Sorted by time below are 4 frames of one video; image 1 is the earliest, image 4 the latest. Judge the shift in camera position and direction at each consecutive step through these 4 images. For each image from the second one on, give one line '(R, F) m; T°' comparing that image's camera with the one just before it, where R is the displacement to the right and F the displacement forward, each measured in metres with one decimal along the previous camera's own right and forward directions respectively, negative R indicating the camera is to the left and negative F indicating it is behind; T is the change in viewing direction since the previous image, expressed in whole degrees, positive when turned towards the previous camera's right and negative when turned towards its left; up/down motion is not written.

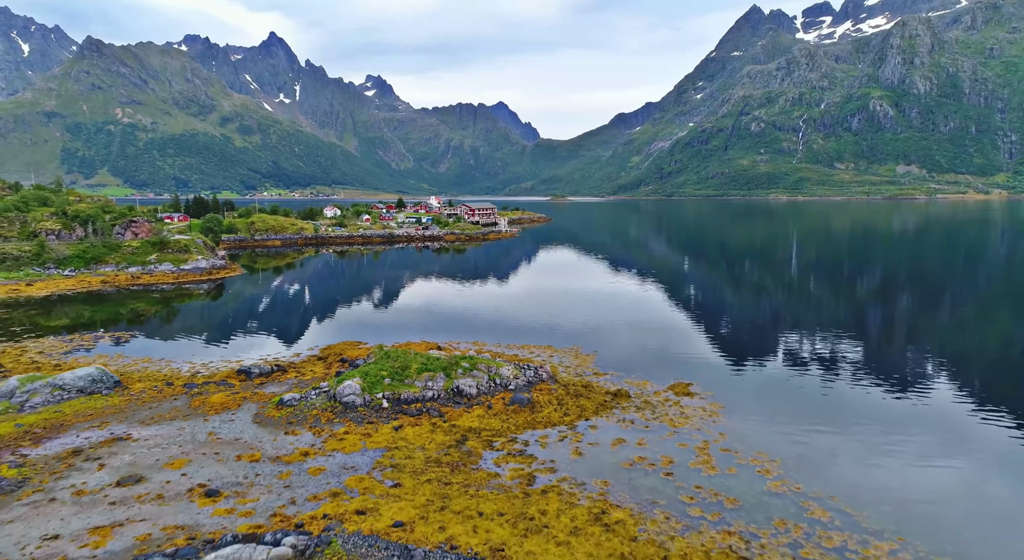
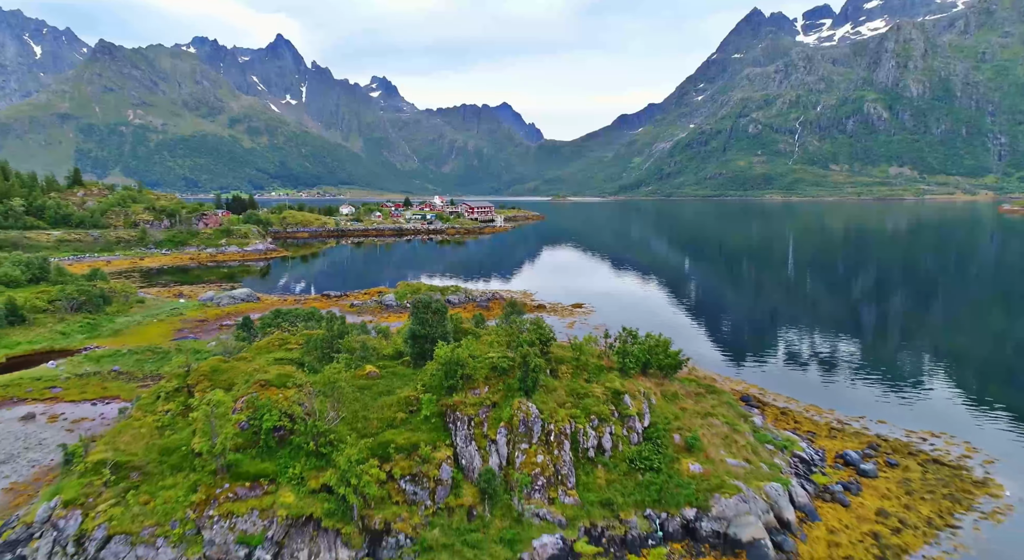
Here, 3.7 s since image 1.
(+2.4, -17.0) m; 0°
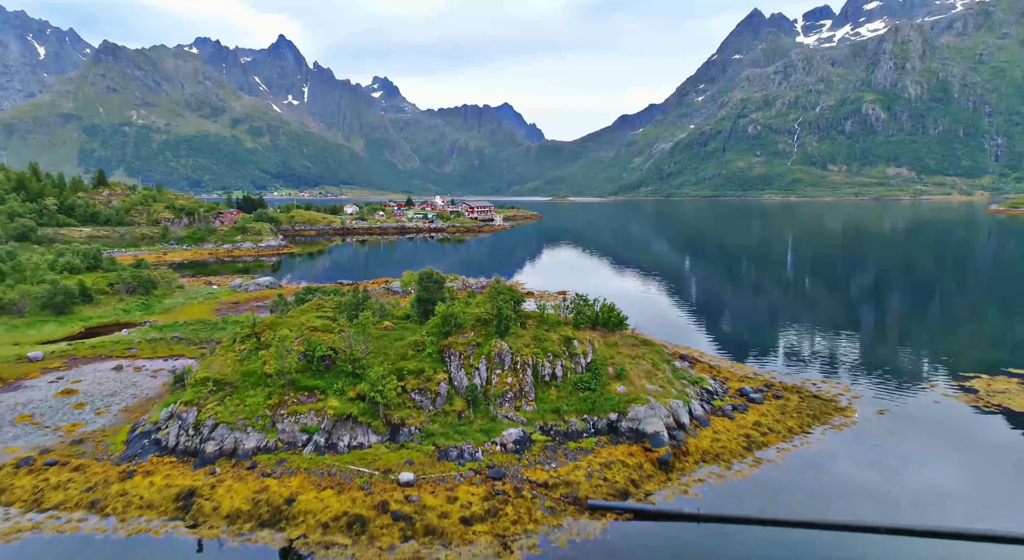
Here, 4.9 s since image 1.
(+0.7, -5.1) m; 0°
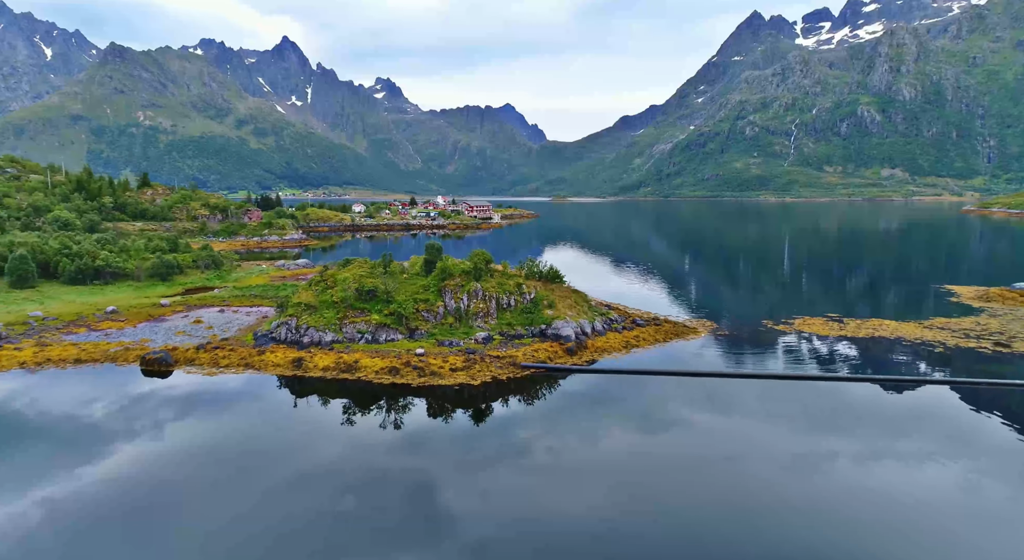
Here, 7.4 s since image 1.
(+1.5, -11.2) m; 0°
